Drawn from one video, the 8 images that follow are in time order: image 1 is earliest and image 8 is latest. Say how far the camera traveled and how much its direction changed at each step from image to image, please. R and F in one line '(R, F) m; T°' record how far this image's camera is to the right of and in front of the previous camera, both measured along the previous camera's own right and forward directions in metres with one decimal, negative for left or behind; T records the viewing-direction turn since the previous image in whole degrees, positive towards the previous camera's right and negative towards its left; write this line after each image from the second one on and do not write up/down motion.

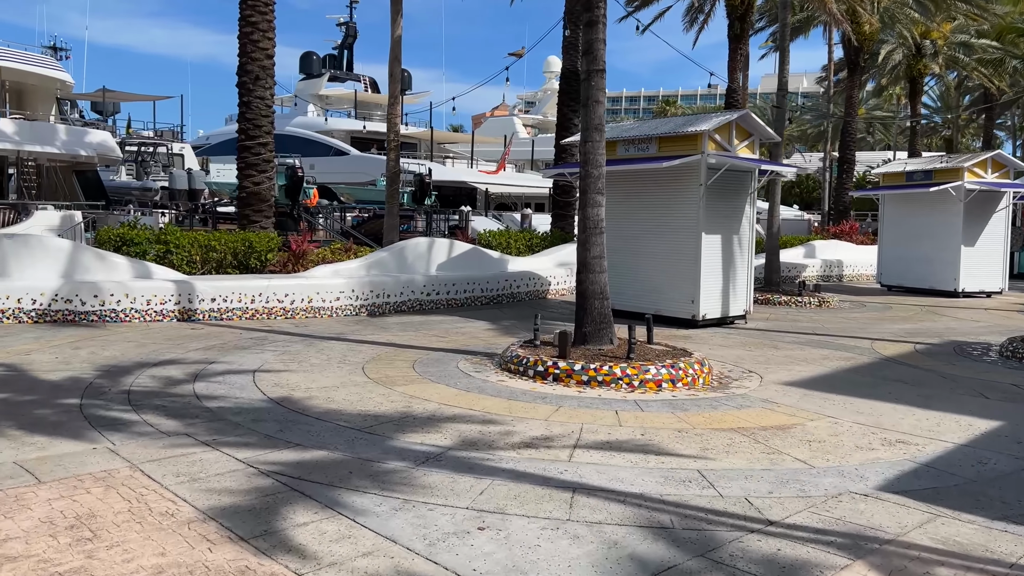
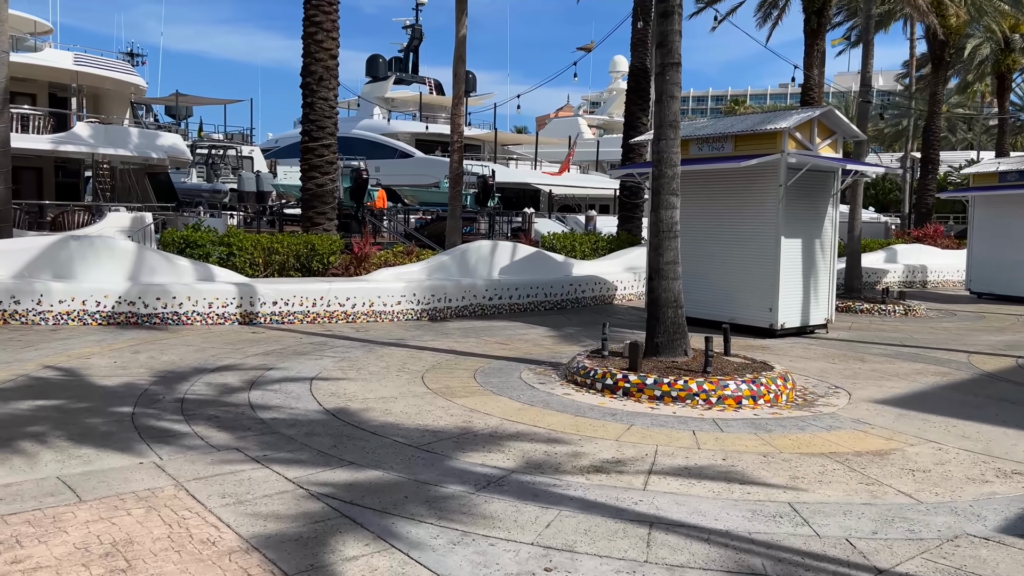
(-0.1, +0.4) m; -5°
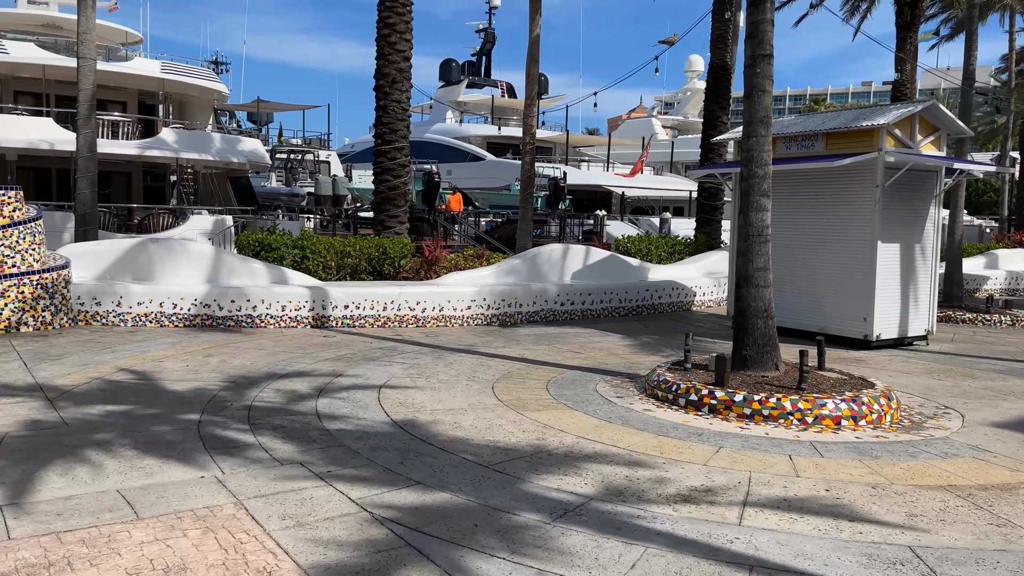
(-0.1, +0.4) m; -5°
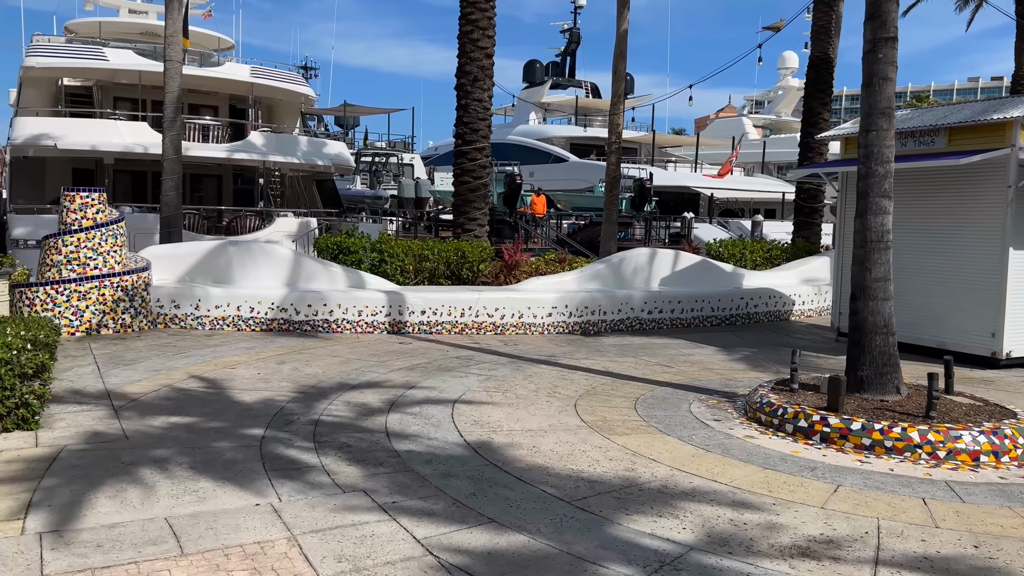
(0.0, +0.6) m; -6°
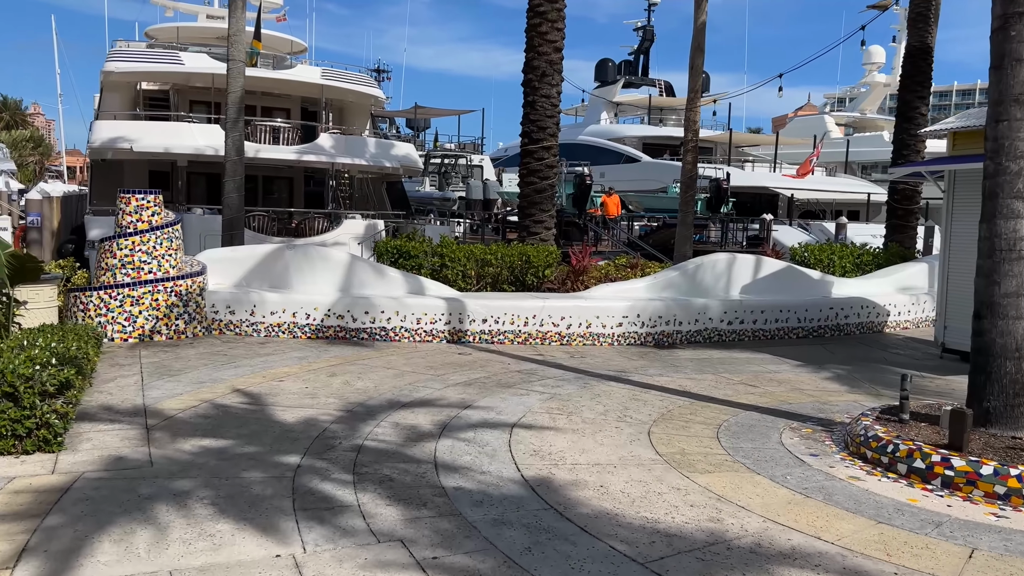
(0.0, +0.7) m; -5°
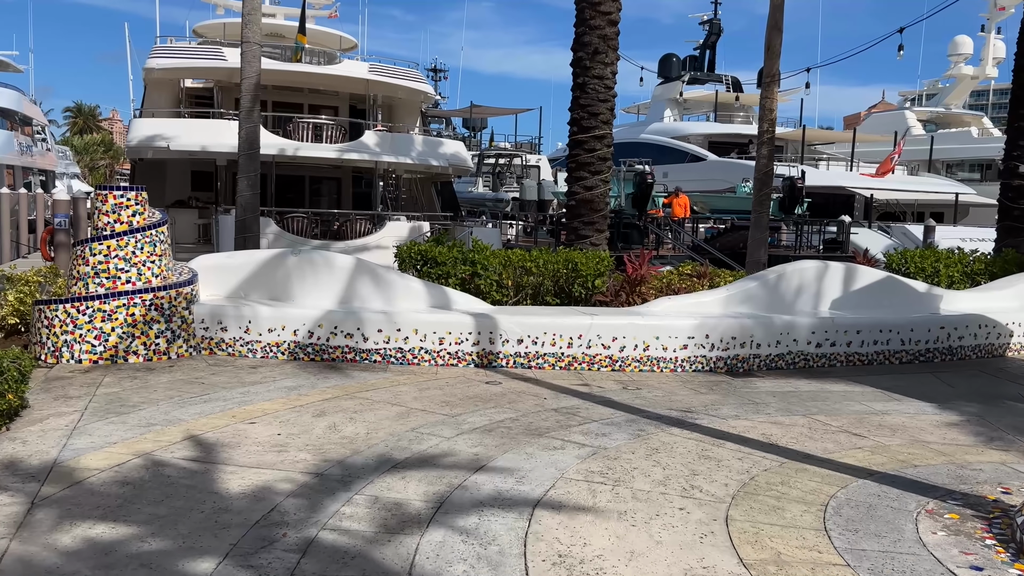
(+0.2, +1.7) m; -4°
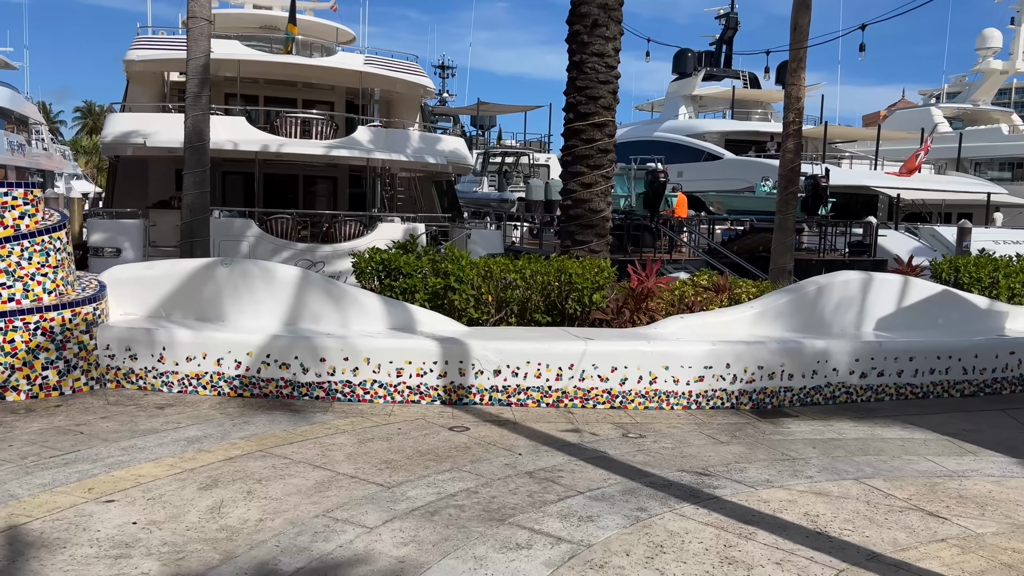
(+0.4, +1.6) m; -1°
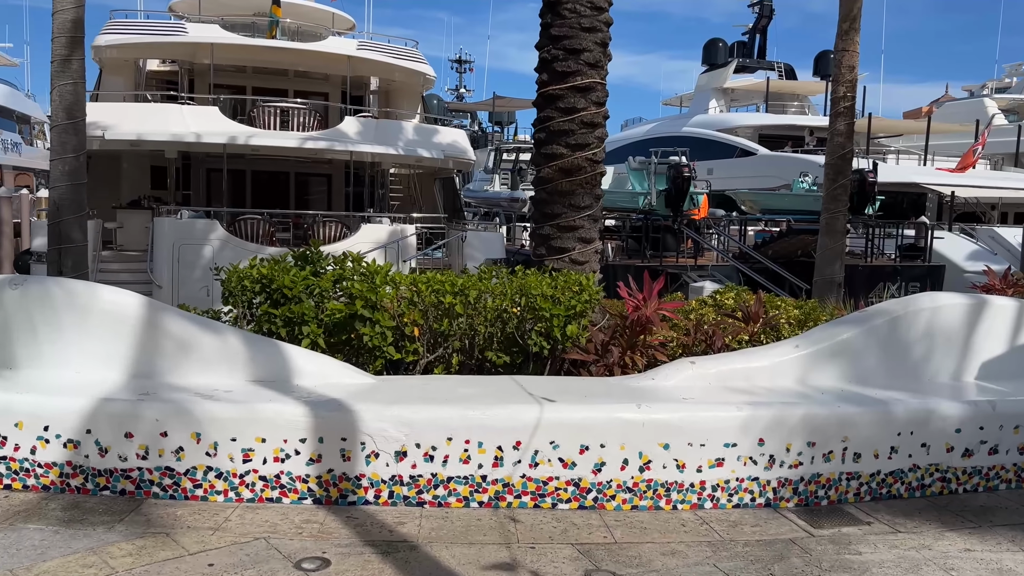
(+0.7, +2.5) m; -2°
